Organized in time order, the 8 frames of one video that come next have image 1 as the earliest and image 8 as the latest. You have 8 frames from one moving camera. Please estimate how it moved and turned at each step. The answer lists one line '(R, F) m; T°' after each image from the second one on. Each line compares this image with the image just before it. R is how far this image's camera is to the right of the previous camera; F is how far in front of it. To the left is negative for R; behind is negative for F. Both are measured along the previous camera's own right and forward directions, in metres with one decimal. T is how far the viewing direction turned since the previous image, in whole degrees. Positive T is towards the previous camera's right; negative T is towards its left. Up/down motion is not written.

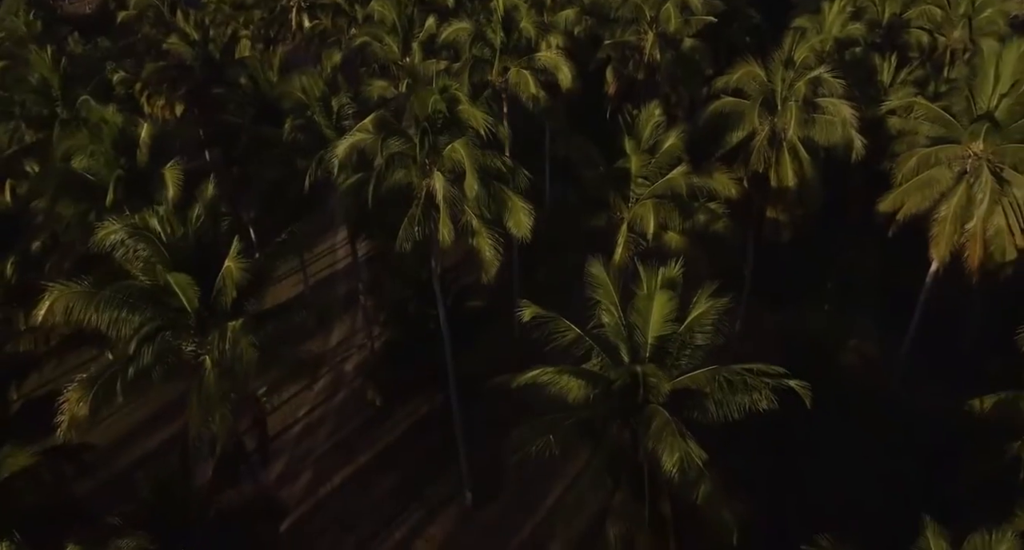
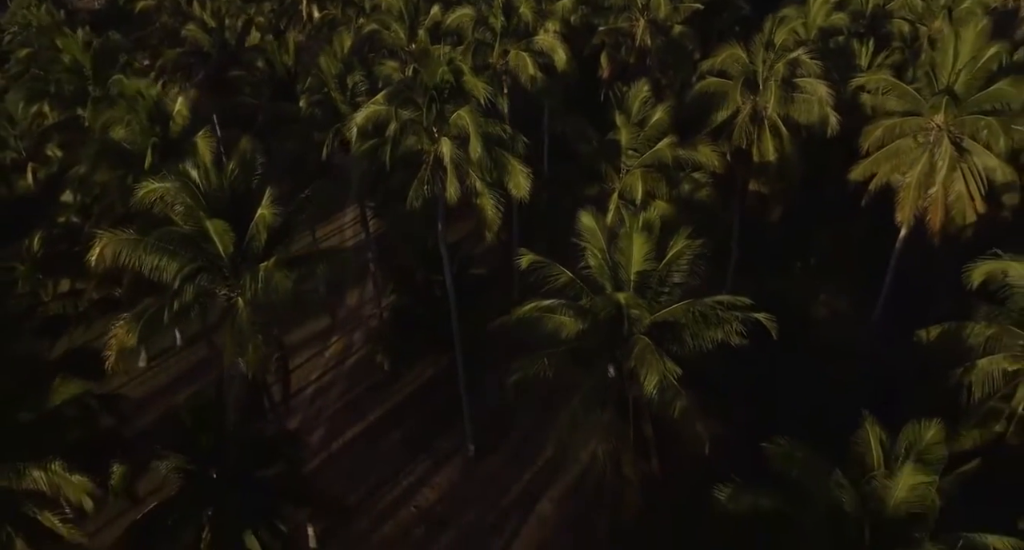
(0.0, -1.9) m; 0°
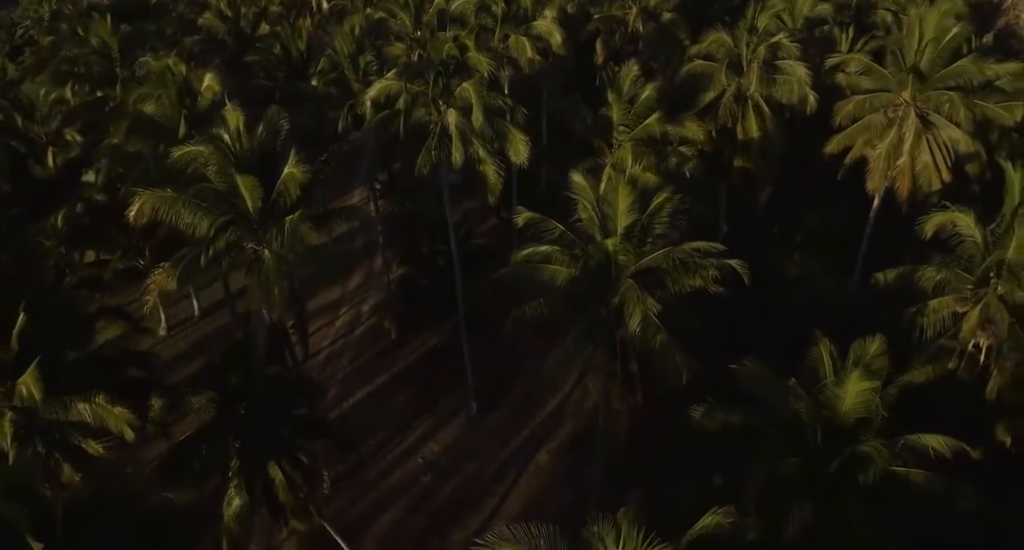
(0.0, -1.9) m; 0°
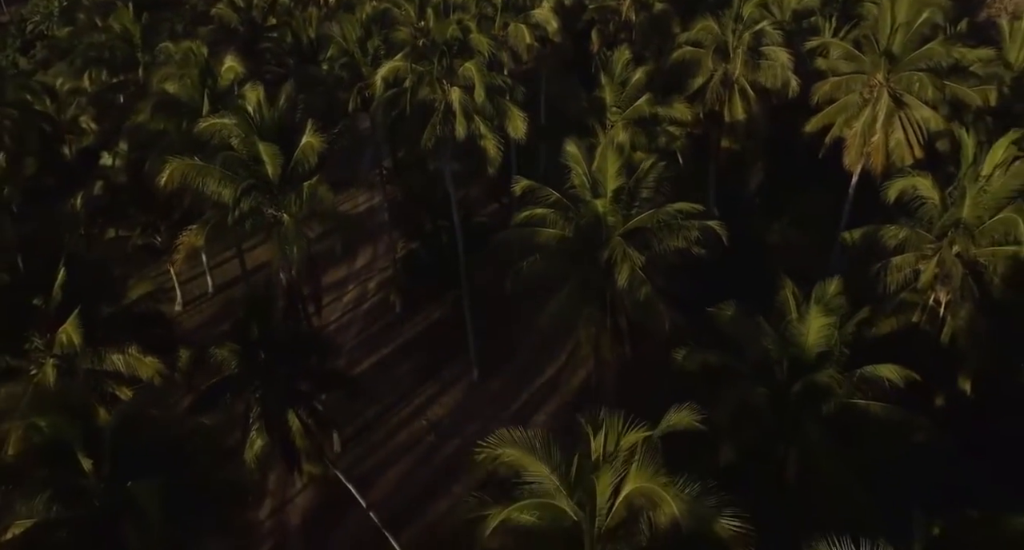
(0.0, -1.7) m; 0°
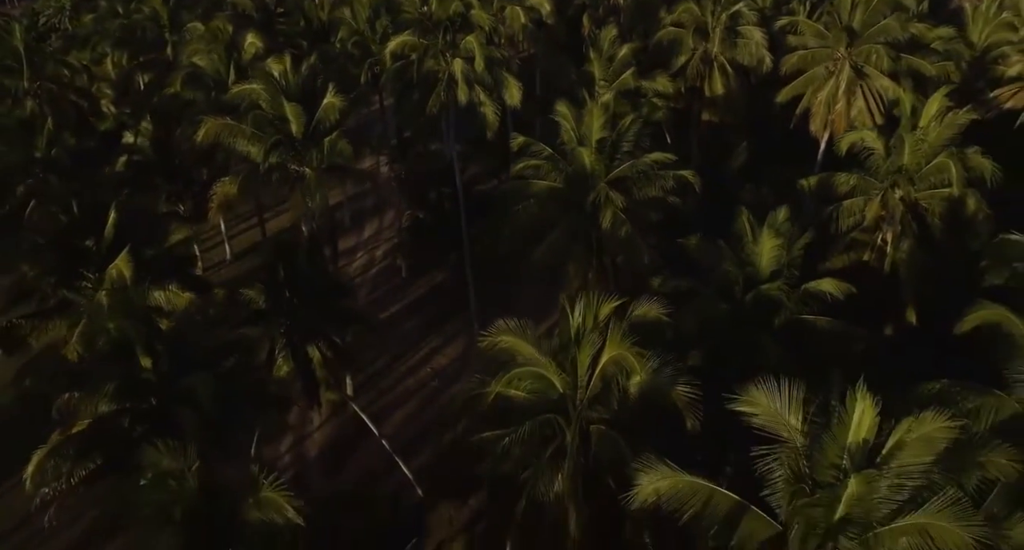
(+0.1, -2.6) m; 0°
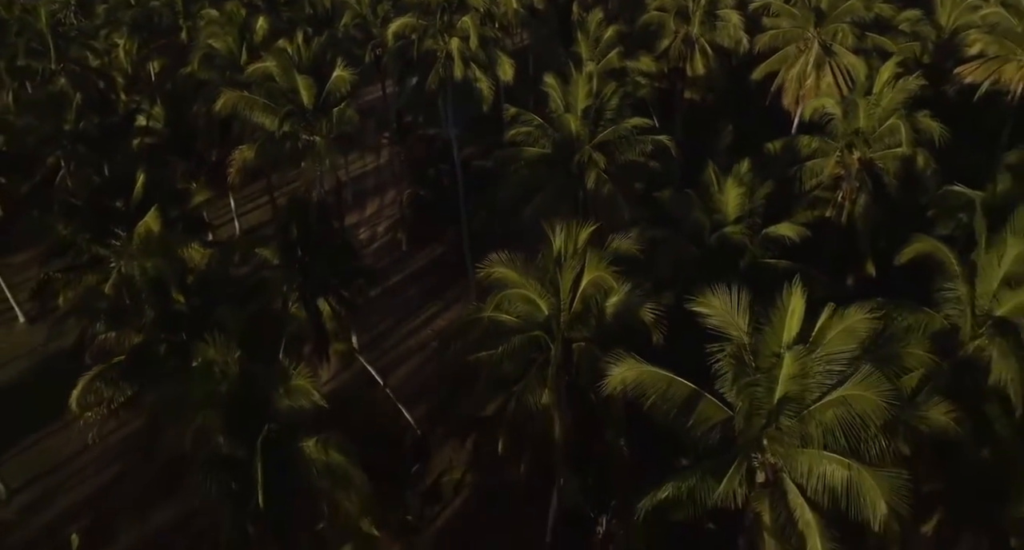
(+0.1, -2.2) m; 0°
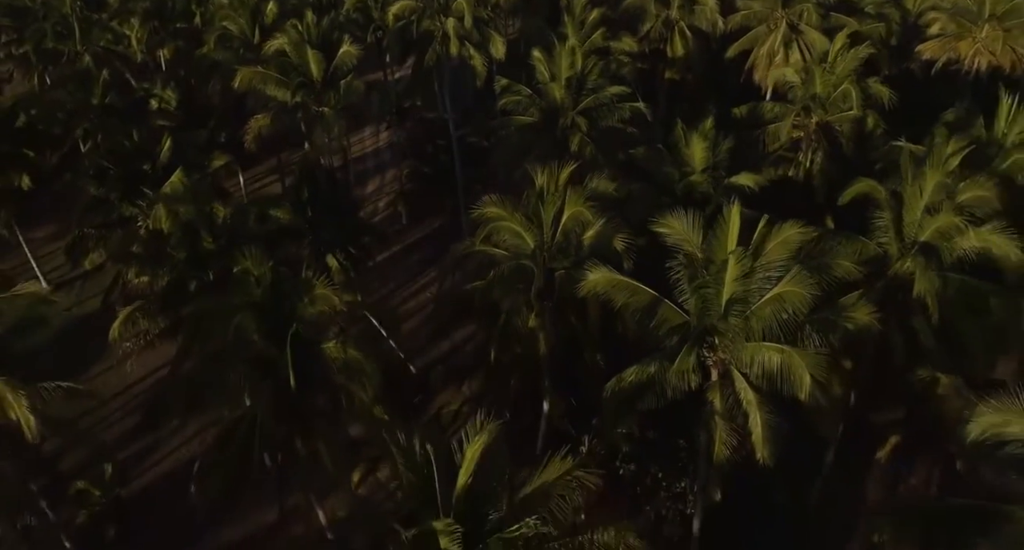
(+0.1, -2.5) m; 0°
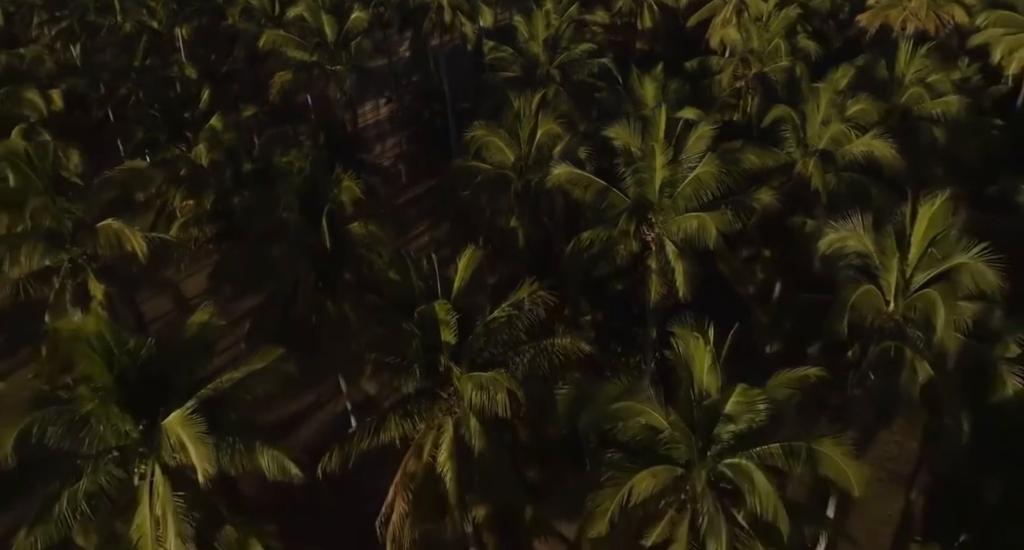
(+0.3, -4.7) m; 0°
